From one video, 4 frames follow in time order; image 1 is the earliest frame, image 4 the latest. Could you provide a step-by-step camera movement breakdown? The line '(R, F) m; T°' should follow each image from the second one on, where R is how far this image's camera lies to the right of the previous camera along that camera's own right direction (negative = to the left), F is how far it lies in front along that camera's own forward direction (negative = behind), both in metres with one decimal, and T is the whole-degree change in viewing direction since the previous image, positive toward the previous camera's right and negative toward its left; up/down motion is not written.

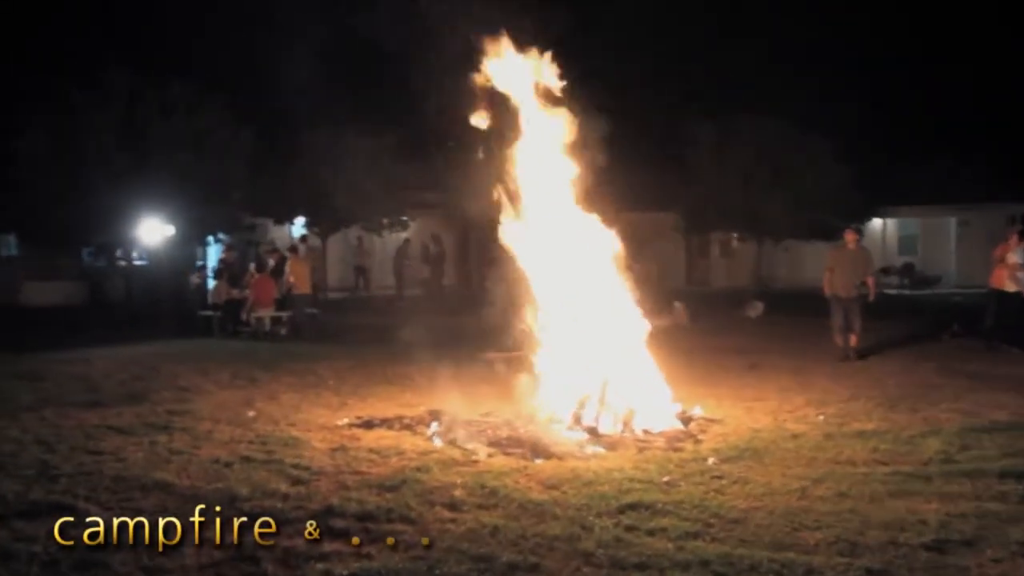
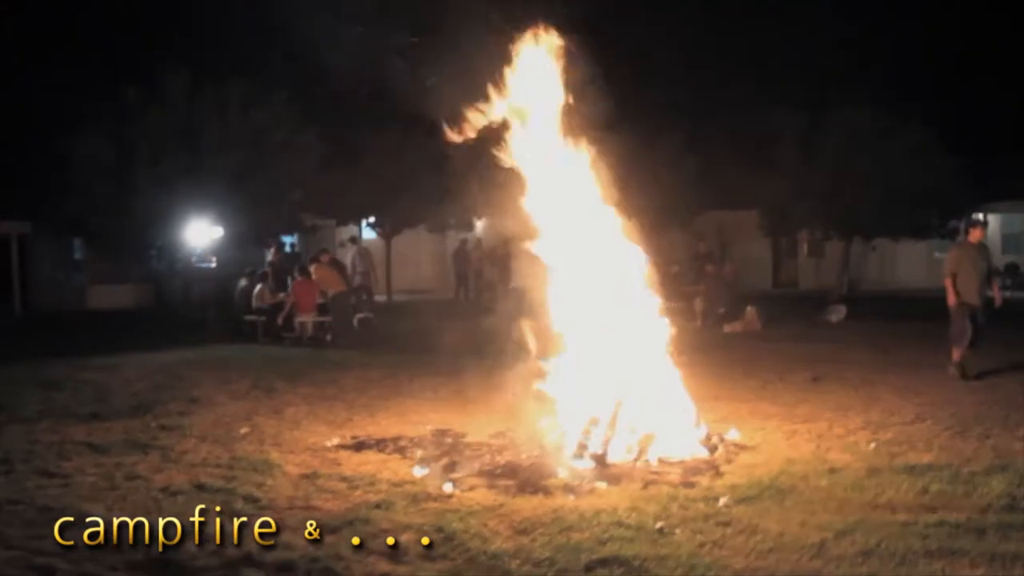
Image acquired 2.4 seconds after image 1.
(+0.9, +1.5) m; -6°
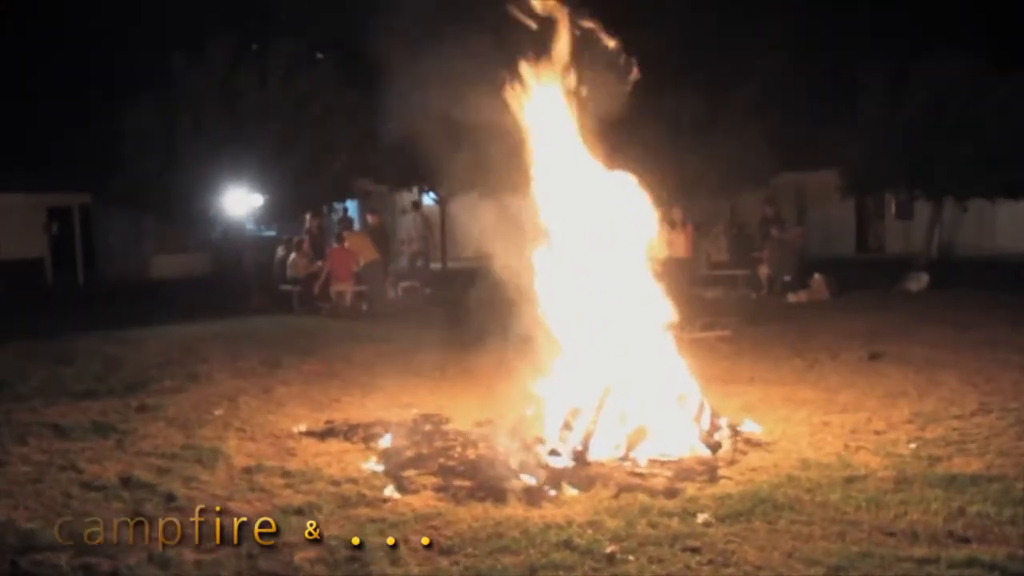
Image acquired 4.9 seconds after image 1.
(+0.8, +1.4) m; -5°
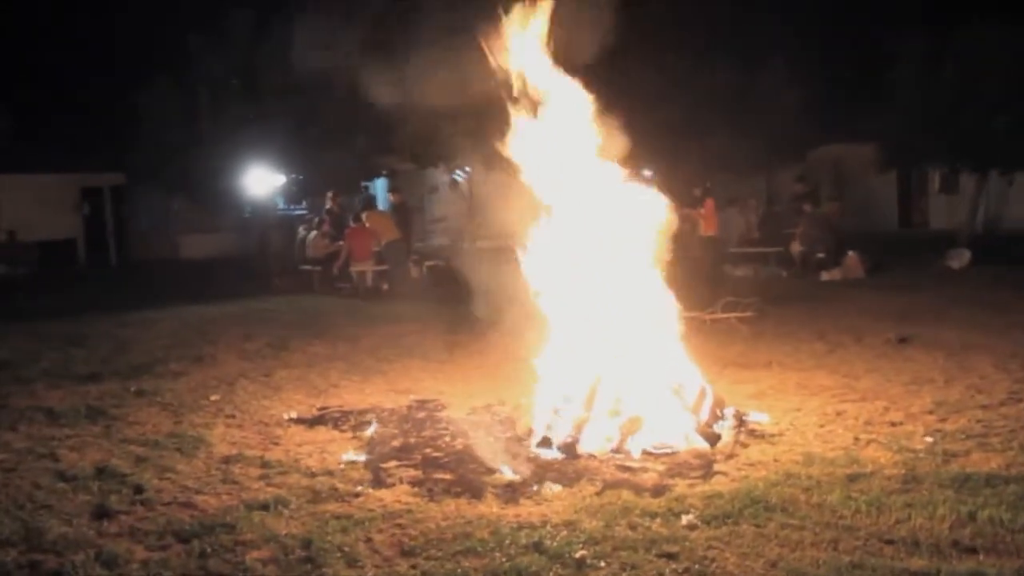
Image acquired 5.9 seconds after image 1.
(+0.3, +0.4) m; -2°
